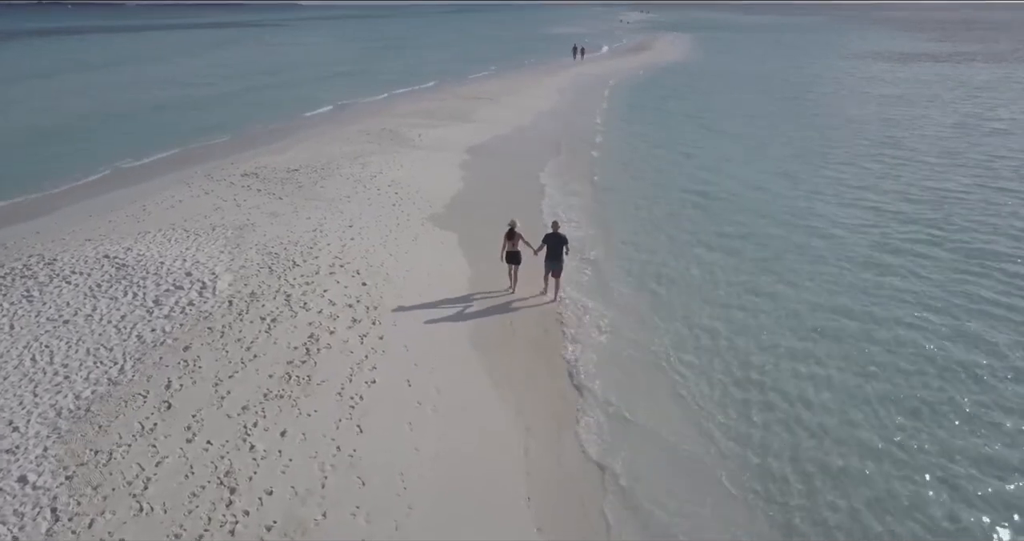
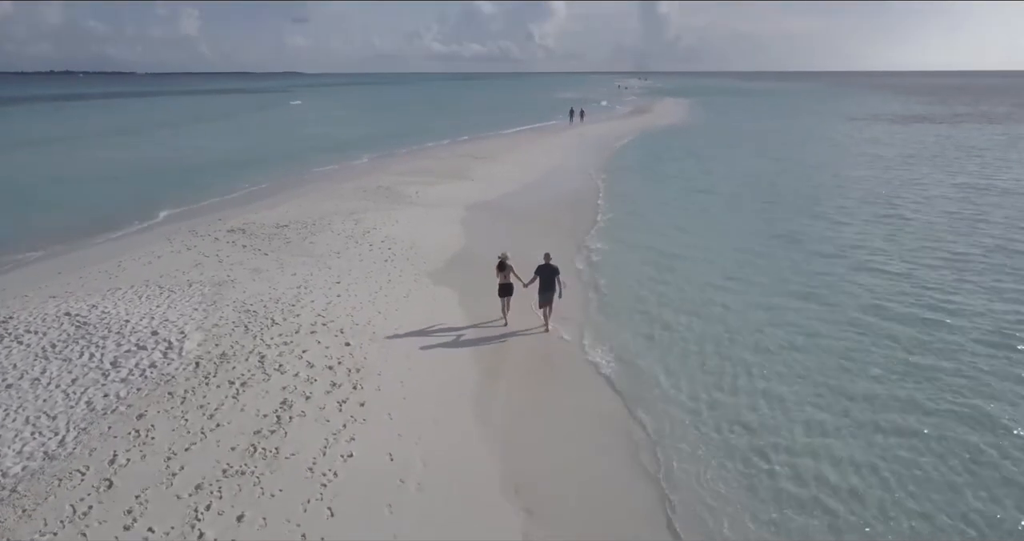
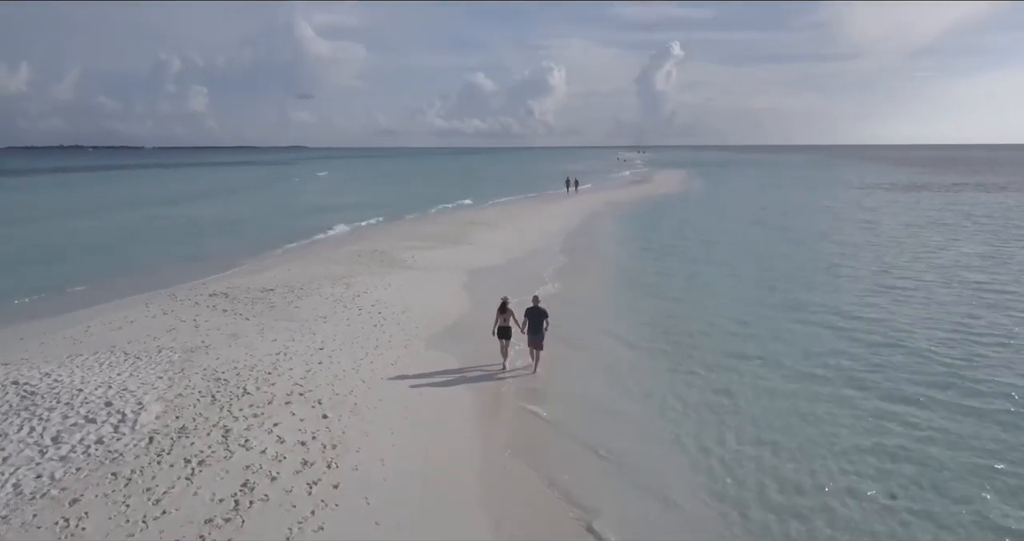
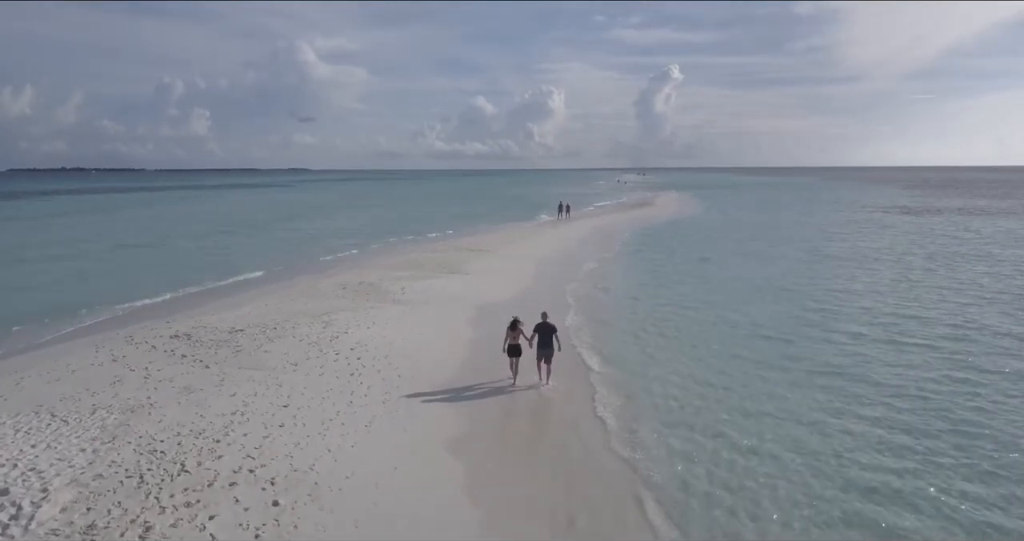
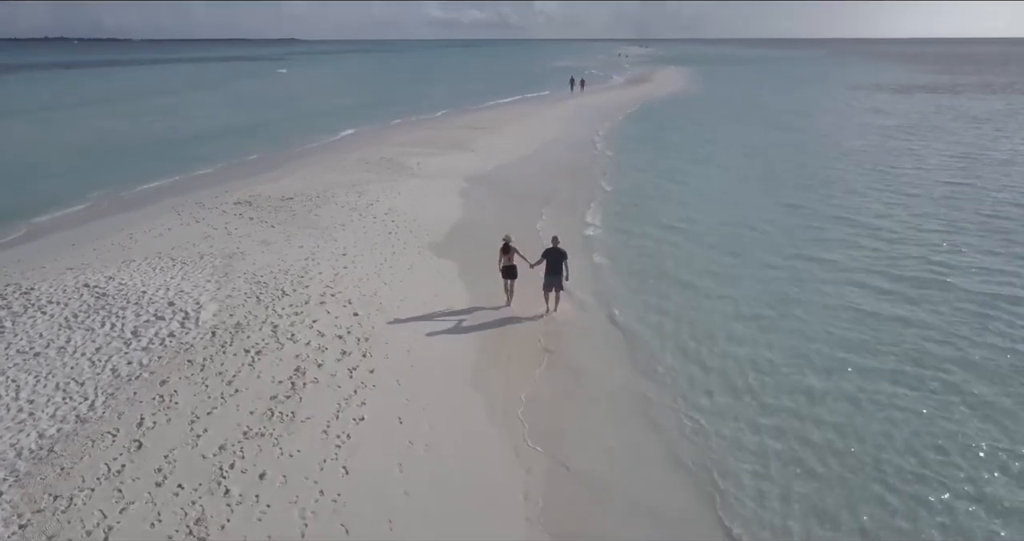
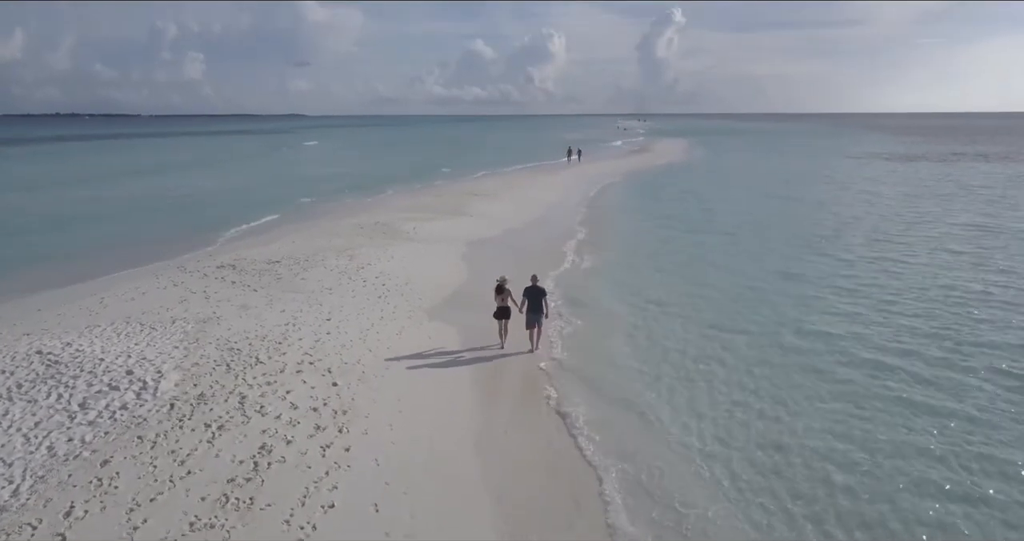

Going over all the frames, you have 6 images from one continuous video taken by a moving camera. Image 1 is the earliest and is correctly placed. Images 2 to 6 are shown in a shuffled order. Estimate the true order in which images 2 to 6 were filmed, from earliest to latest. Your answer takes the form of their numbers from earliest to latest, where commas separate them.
5, 2, 6, 3, 4
